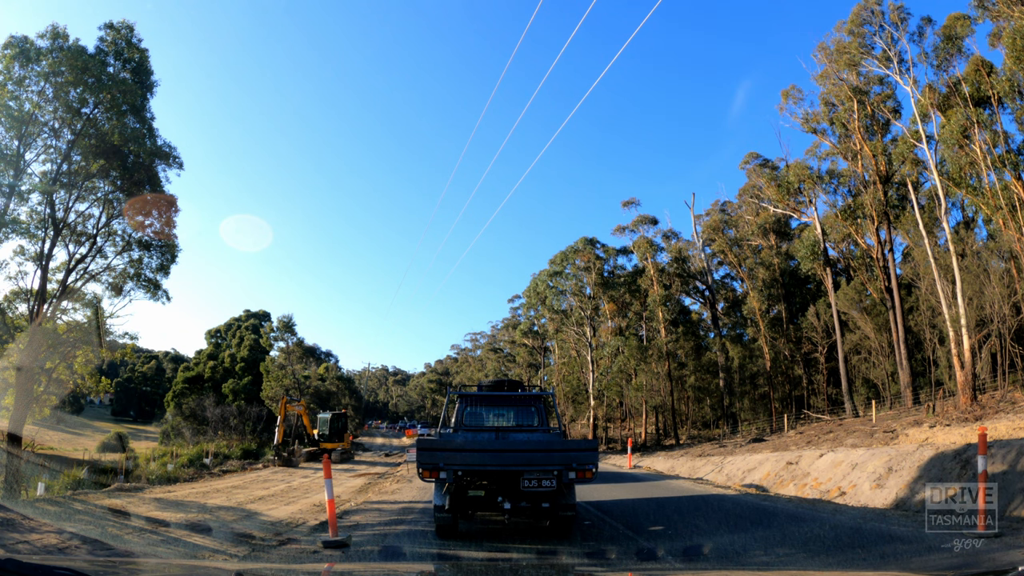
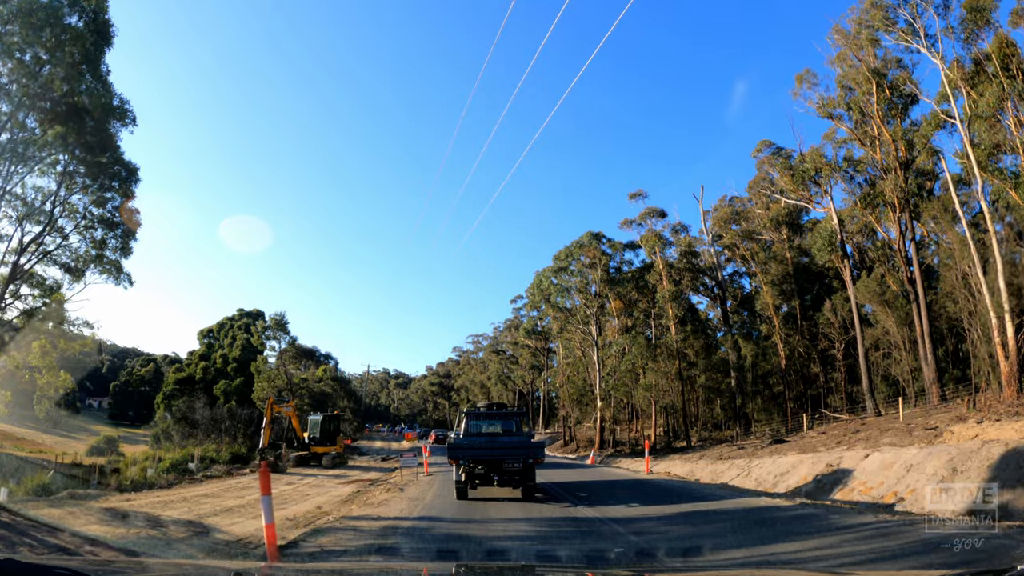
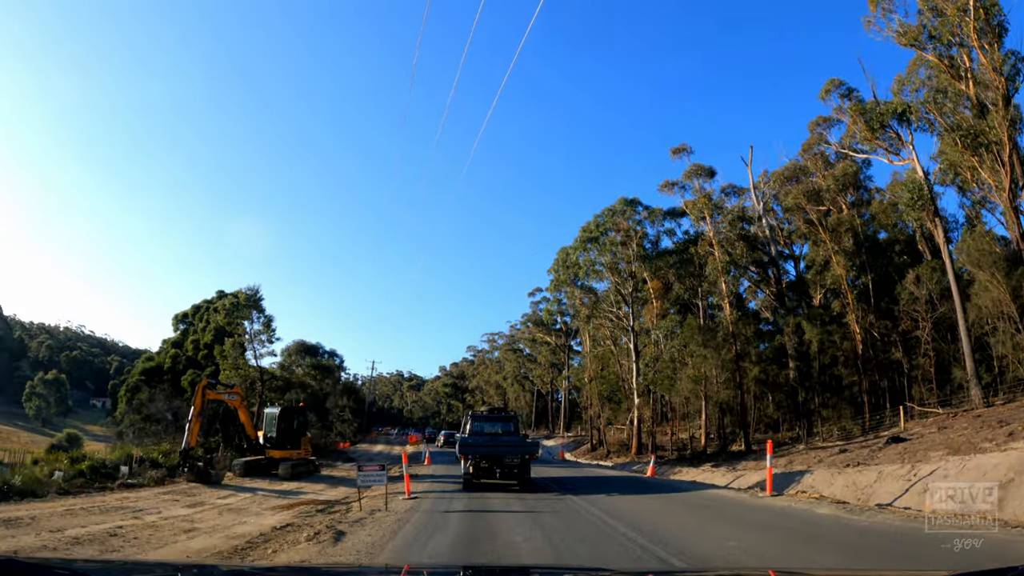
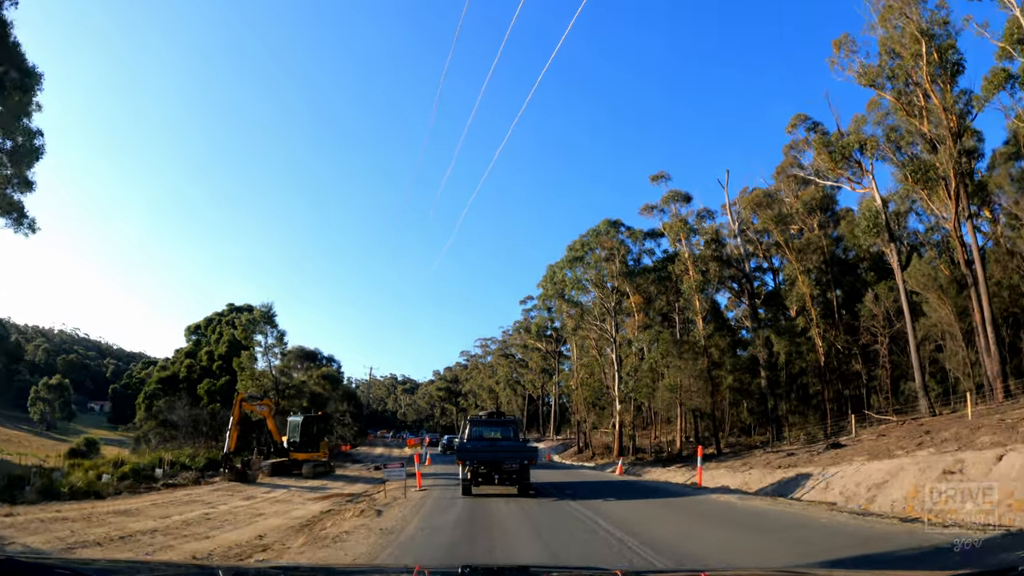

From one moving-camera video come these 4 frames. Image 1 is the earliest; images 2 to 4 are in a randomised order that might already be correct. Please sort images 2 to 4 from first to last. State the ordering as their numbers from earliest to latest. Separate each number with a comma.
2, 4, 3
